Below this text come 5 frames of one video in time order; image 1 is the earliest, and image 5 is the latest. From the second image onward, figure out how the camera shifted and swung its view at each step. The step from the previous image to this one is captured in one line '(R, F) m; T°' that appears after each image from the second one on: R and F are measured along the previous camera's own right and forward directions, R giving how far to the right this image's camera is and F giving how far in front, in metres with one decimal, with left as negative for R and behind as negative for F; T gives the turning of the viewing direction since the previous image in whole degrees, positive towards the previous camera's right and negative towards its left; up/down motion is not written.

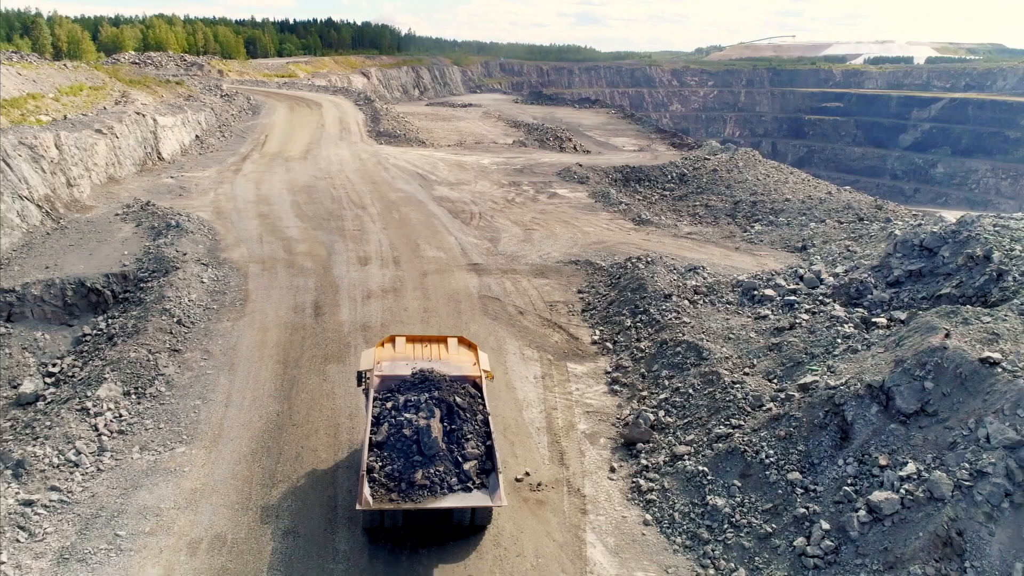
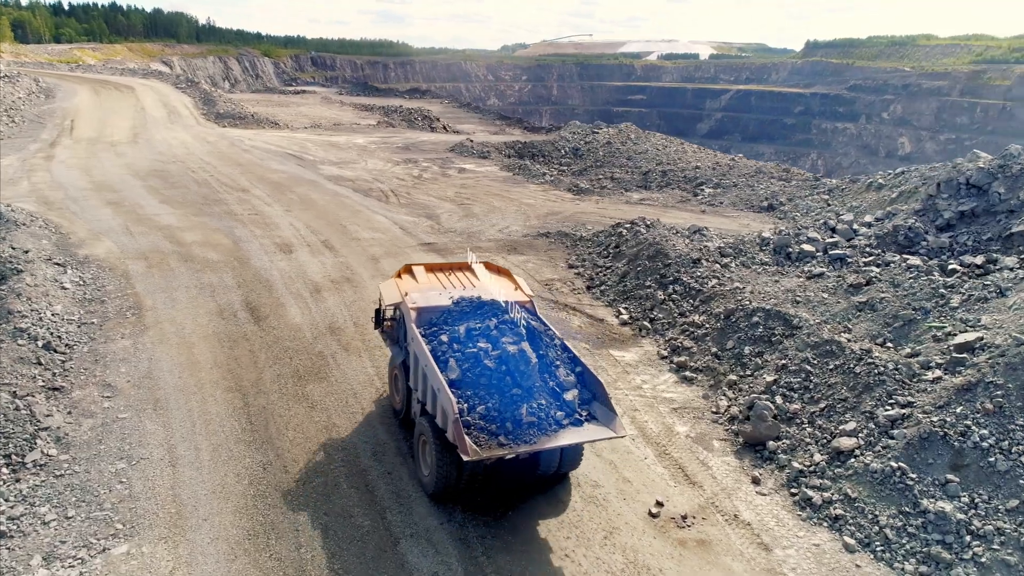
(-2.8, +3.4) m; +14°
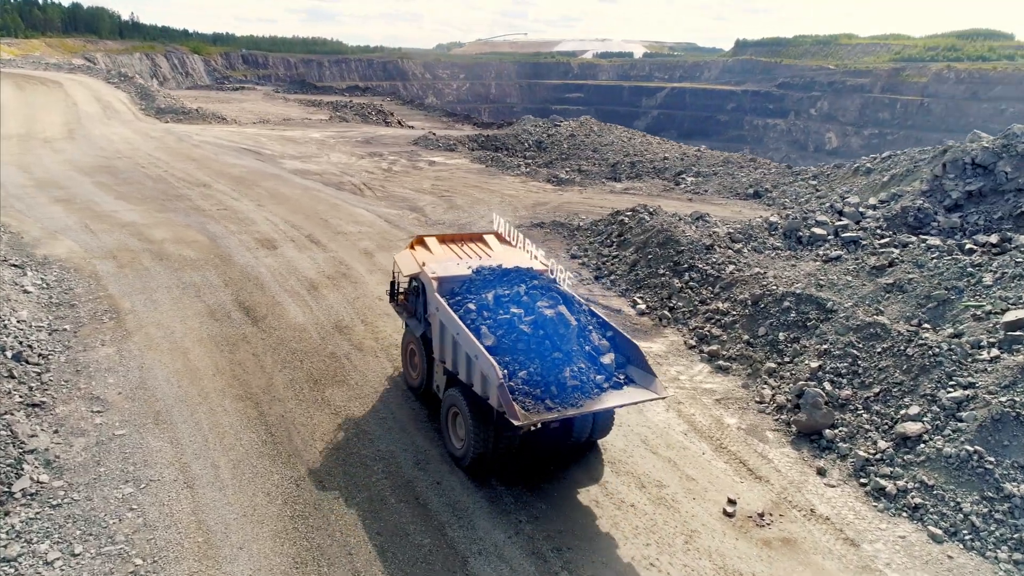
(-1.0, +0.7) m; +5°
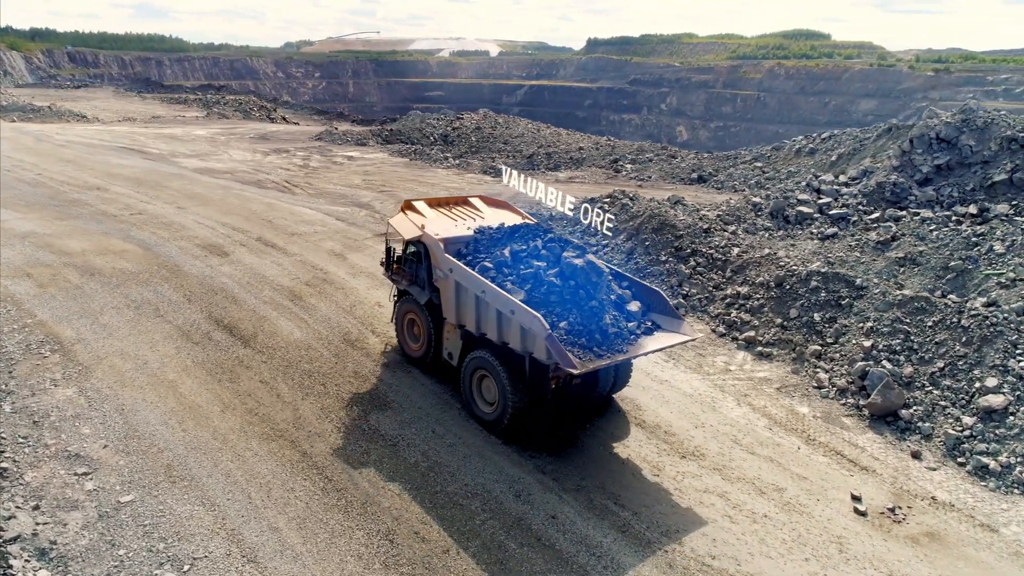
(-1.8, +1.2) m; +11°
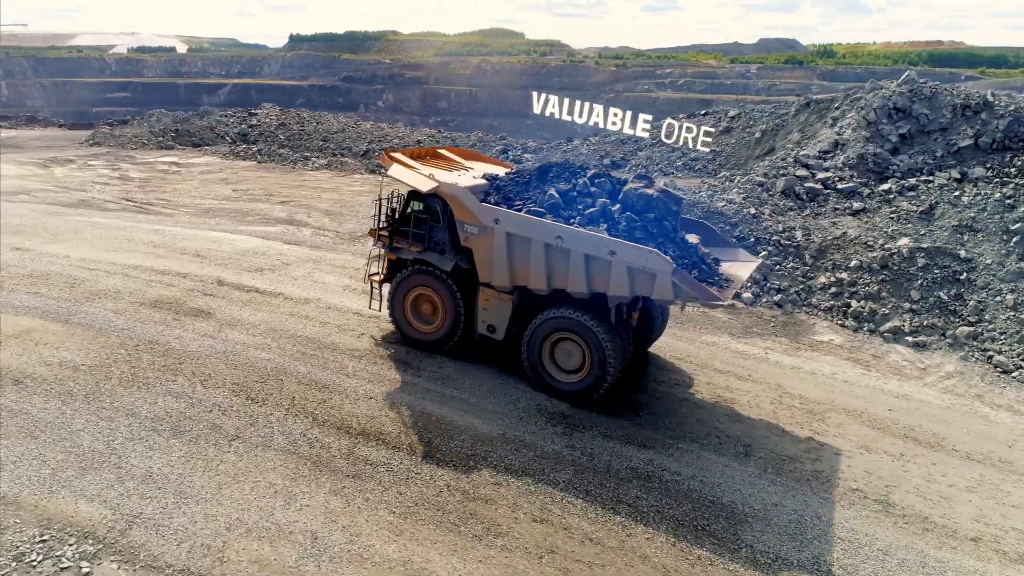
(-3.8, +3.0) m; +22°
